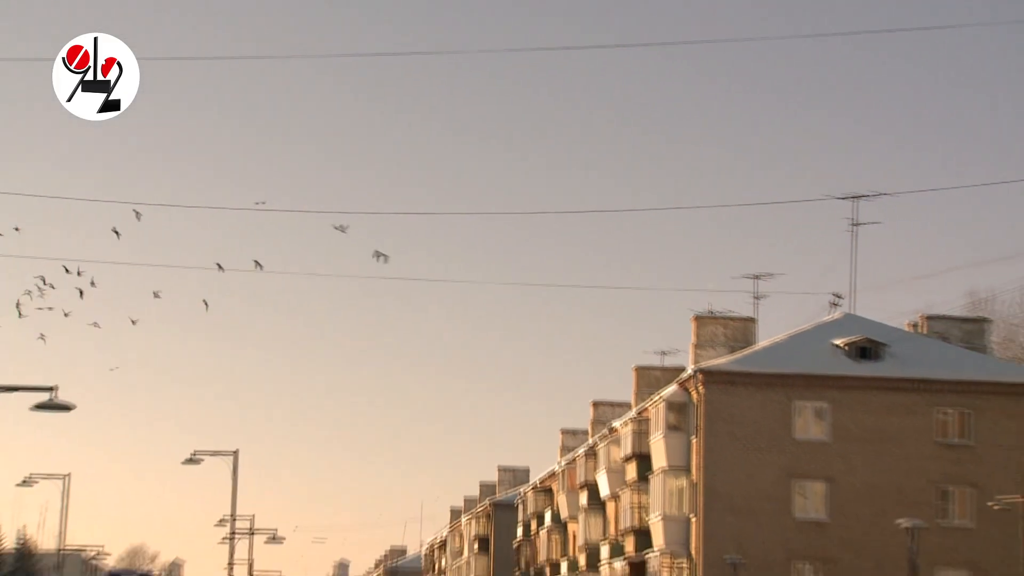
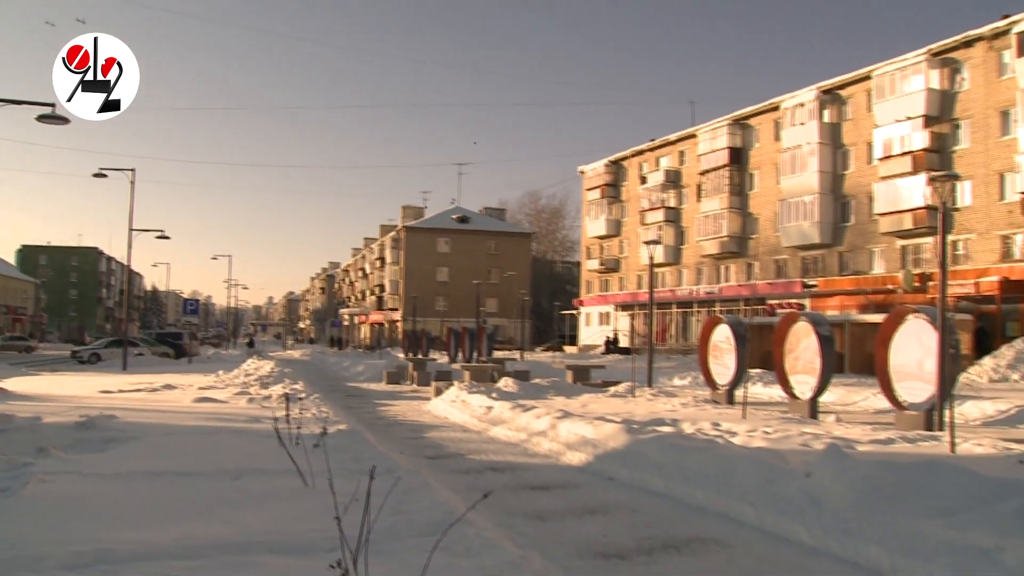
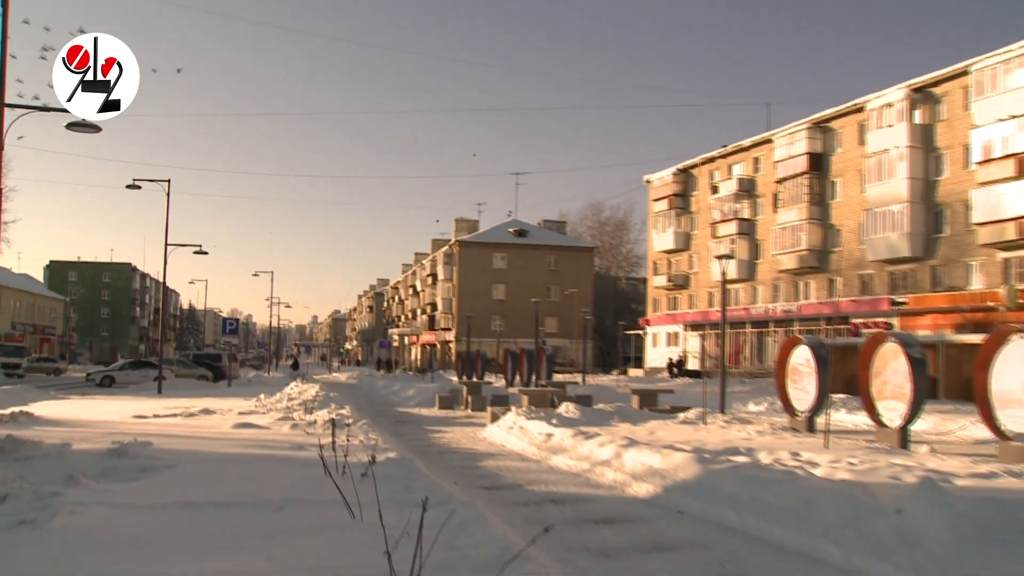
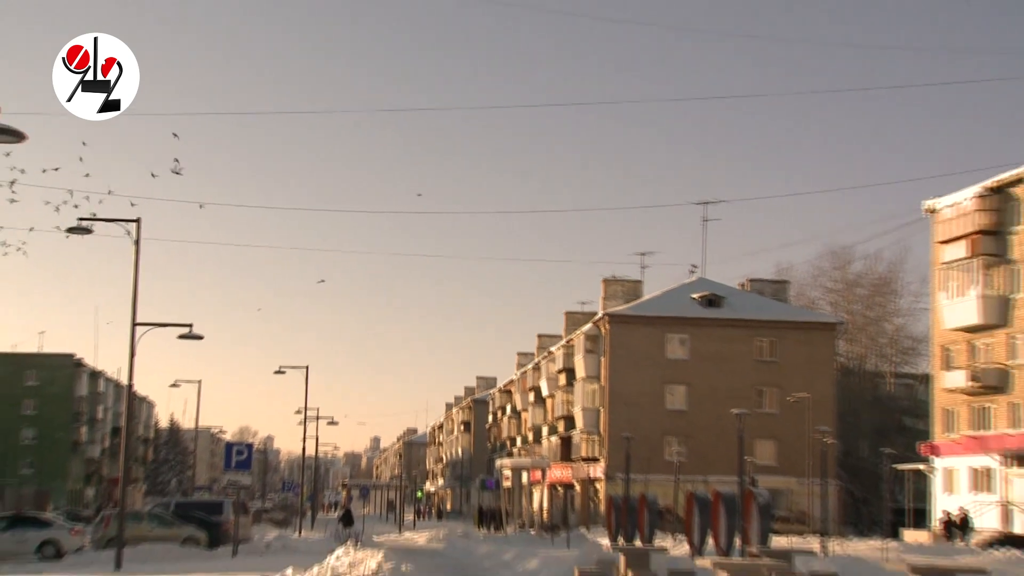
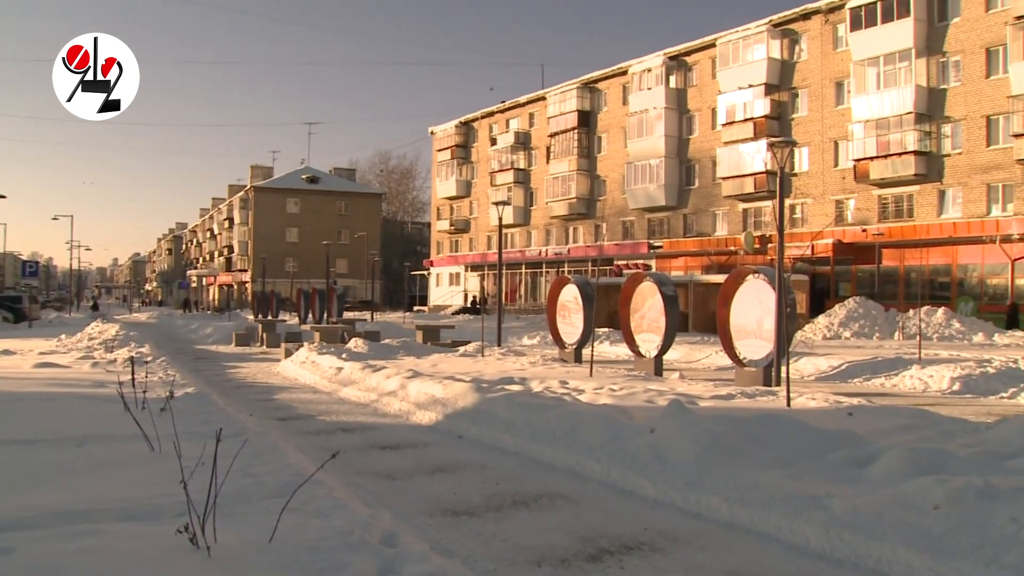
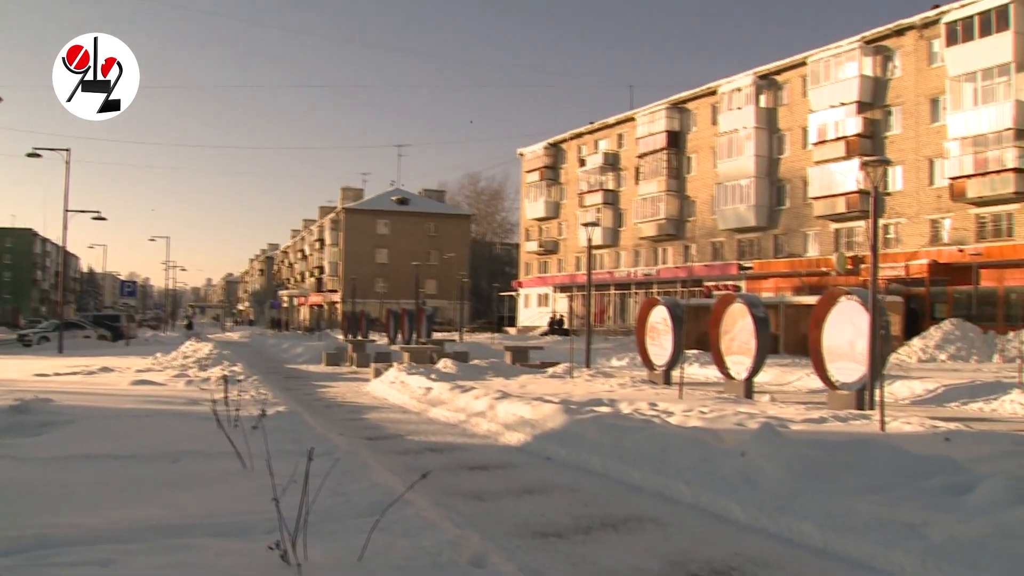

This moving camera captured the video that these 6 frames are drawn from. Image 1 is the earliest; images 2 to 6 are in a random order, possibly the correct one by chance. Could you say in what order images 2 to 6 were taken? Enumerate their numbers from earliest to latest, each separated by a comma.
4, 3, 2, 6, 5
